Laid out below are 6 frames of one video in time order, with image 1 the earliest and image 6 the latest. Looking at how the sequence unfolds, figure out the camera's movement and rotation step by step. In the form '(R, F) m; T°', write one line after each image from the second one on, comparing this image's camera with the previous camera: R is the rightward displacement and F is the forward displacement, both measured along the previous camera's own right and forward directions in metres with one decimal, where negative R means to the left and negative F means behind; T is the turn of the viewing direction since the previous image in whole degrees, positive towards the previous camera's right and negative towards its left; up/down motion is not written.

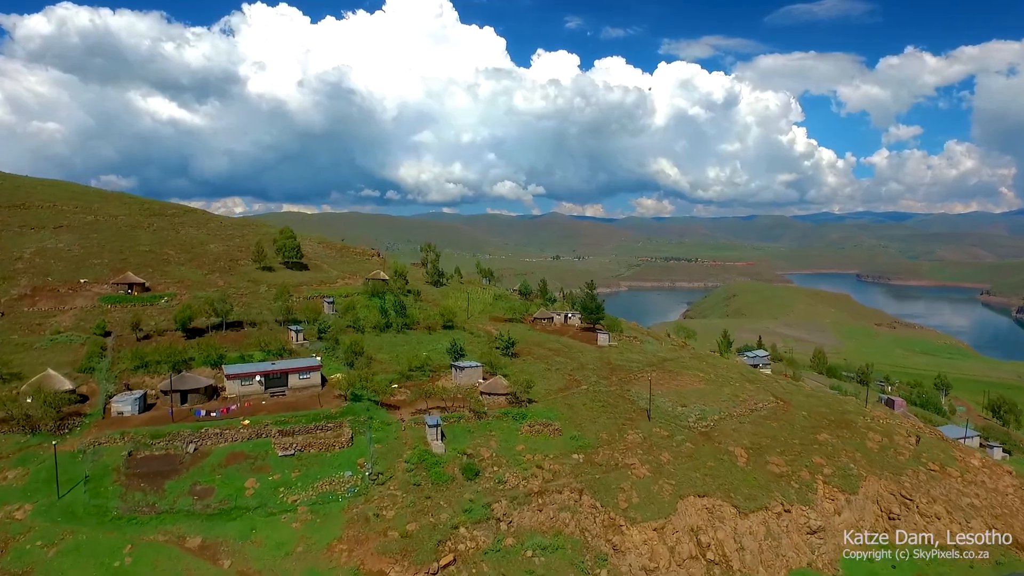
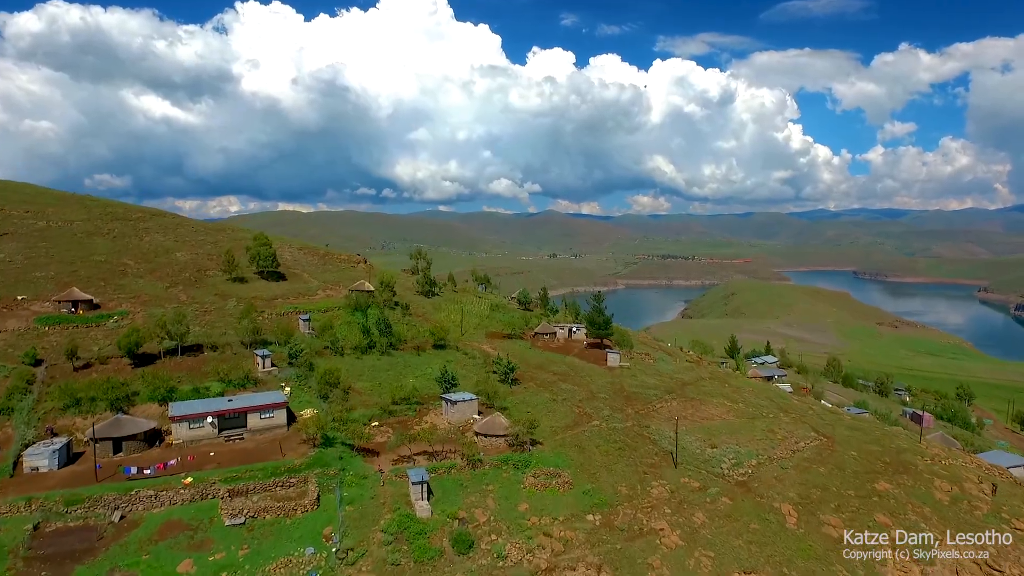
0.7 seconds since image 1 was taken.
(-0.2, +4.8) m; 0°
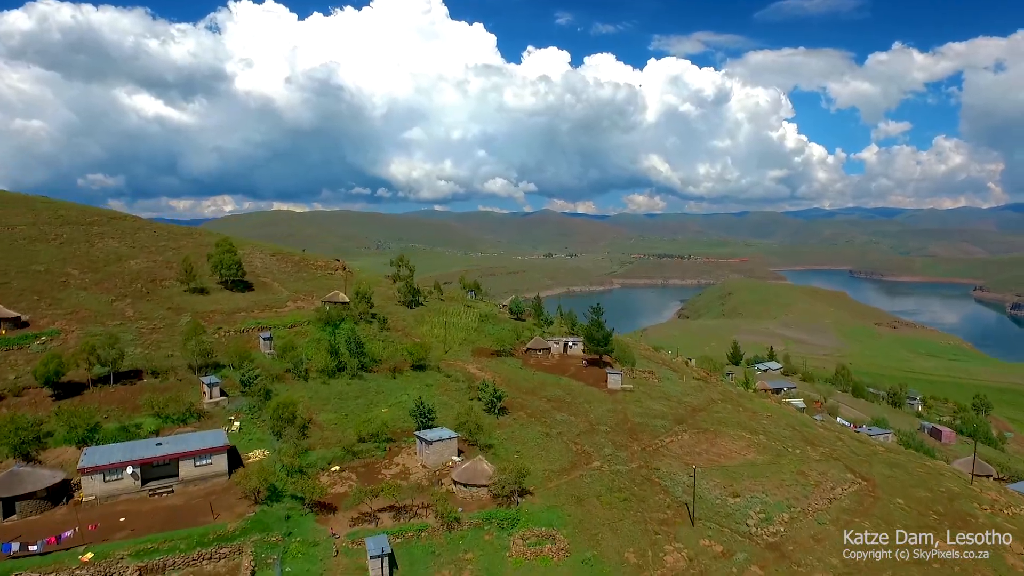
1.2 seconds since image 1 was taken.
(+0.4, +4.3) m; 0°
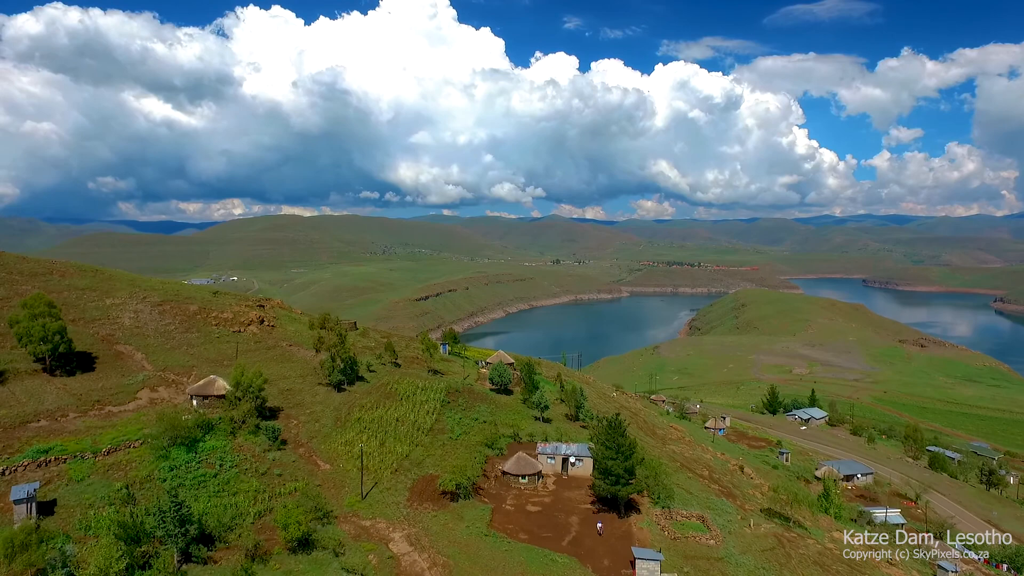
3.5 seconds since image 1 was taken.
(+1.5, +14.9) m; -1°
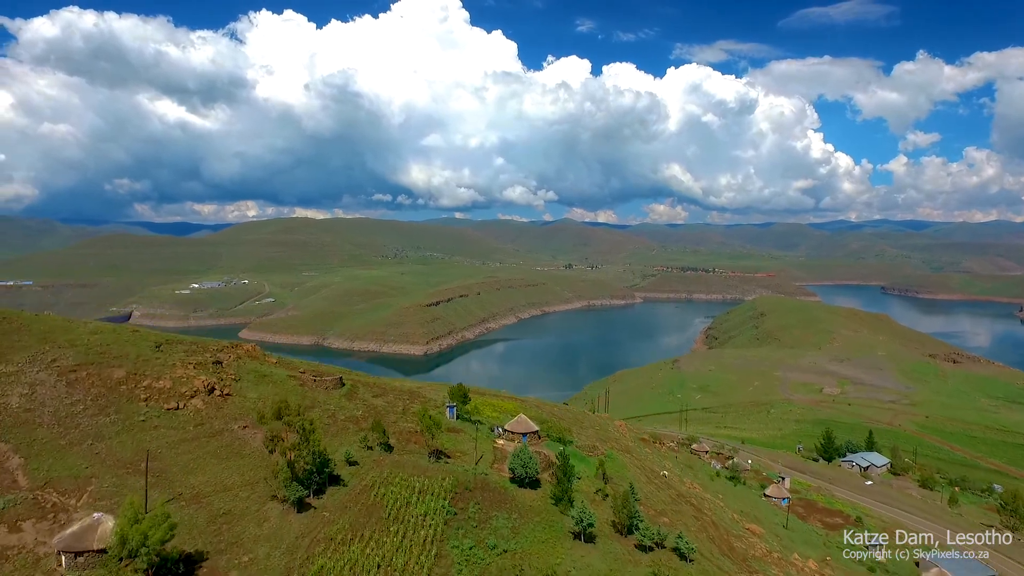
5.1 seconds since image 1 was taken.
(-0.8, +9.5) m; -1°
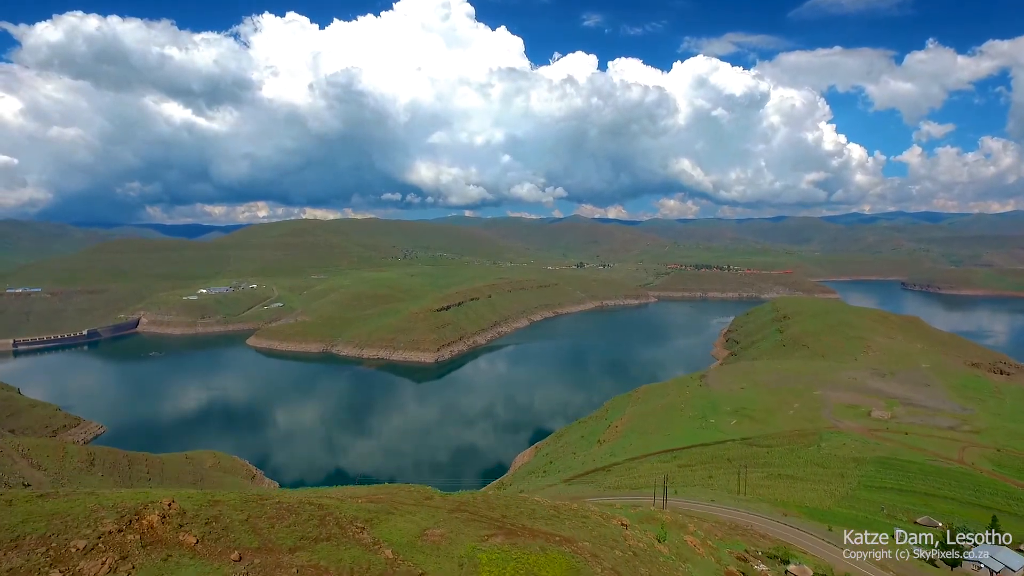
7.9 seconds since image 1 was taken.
(-1.7, +15.1) m; -1°
